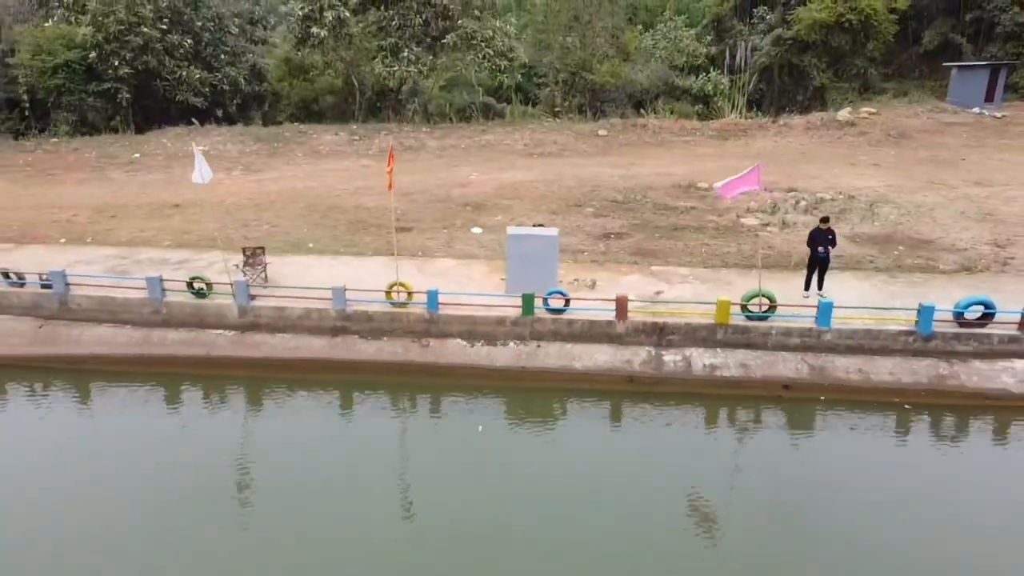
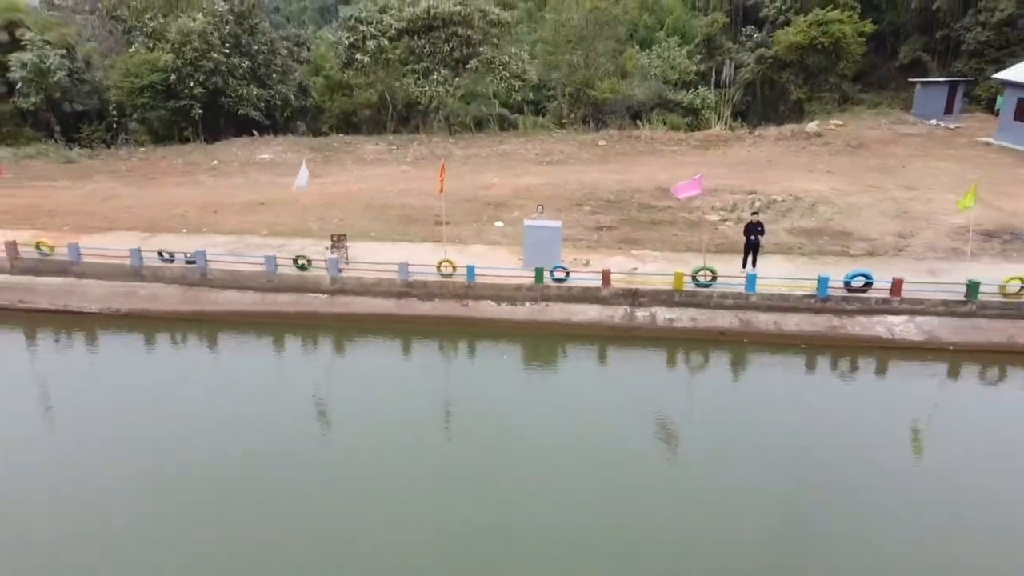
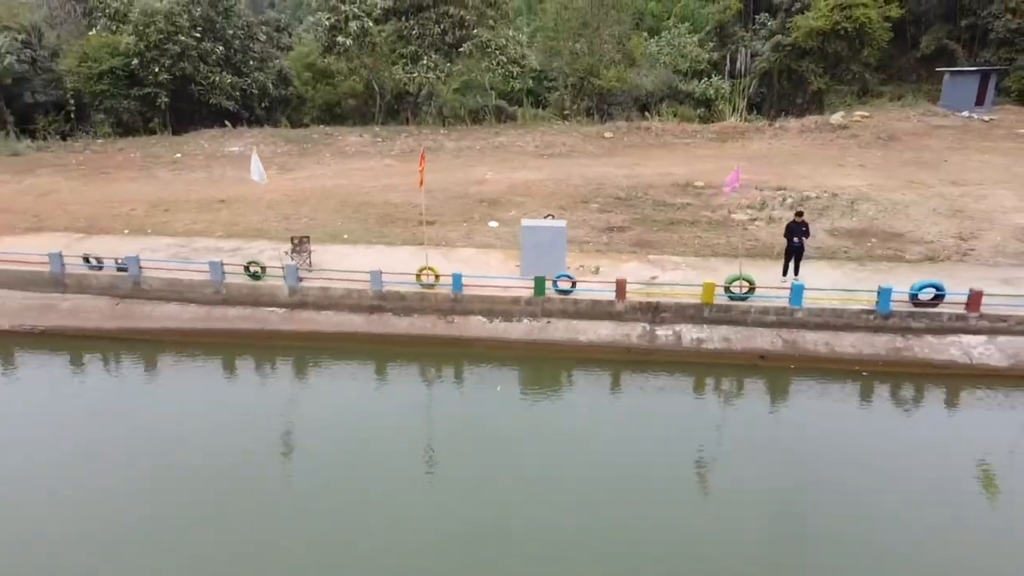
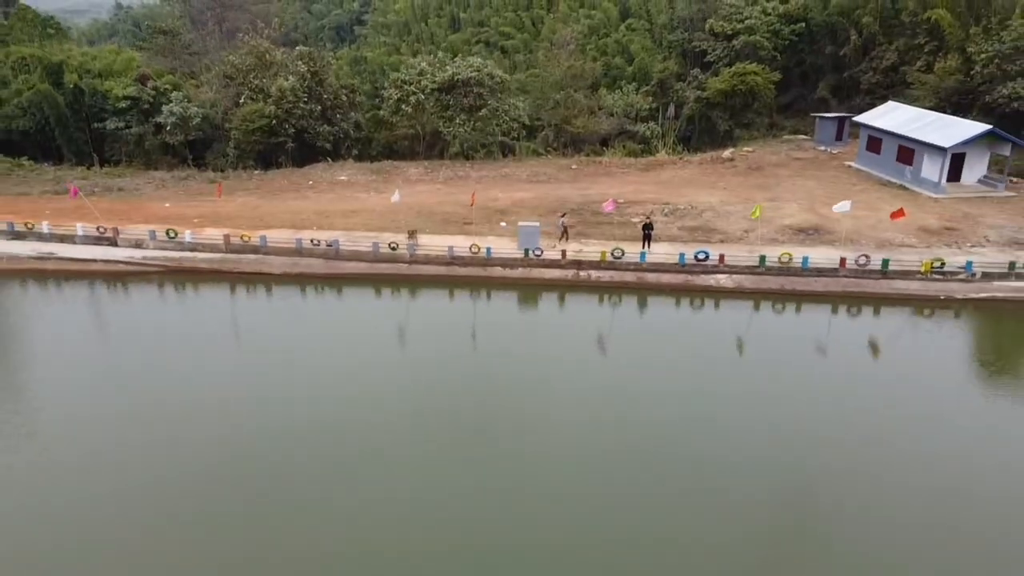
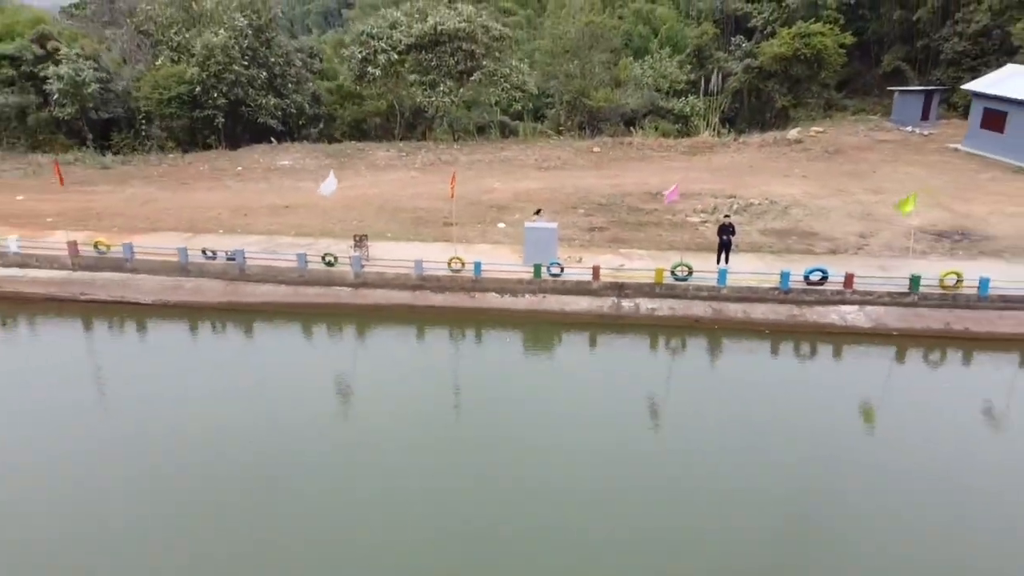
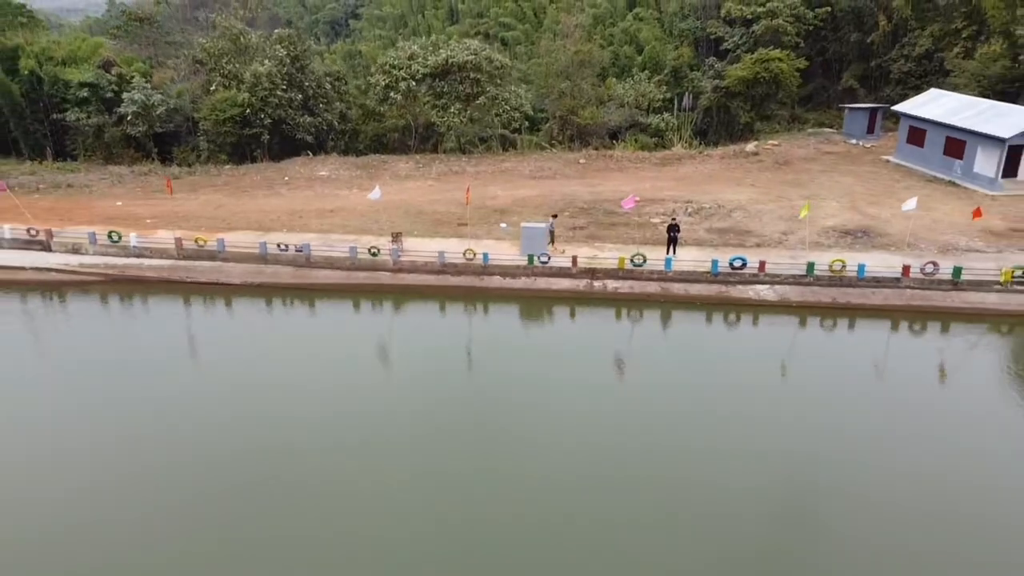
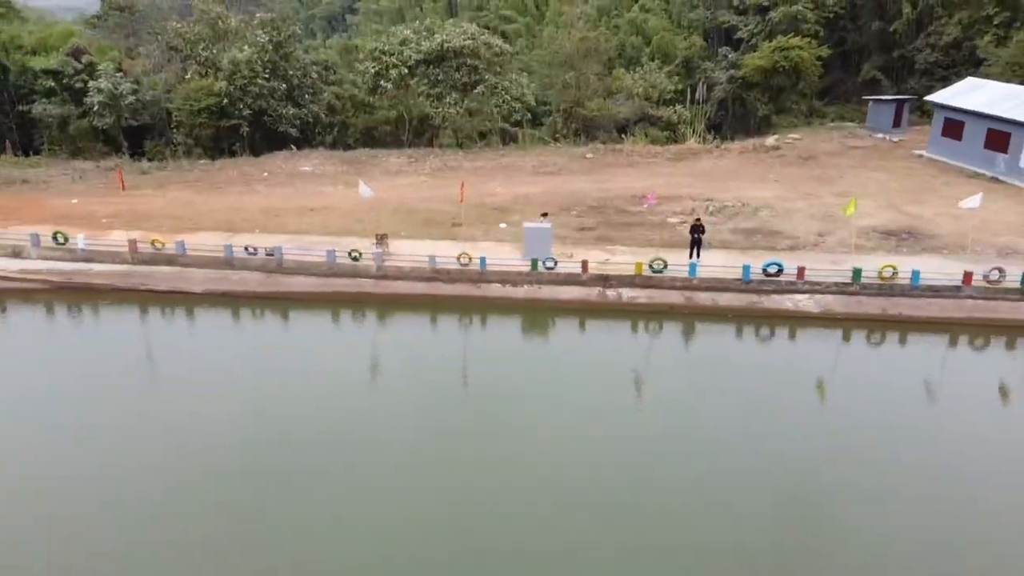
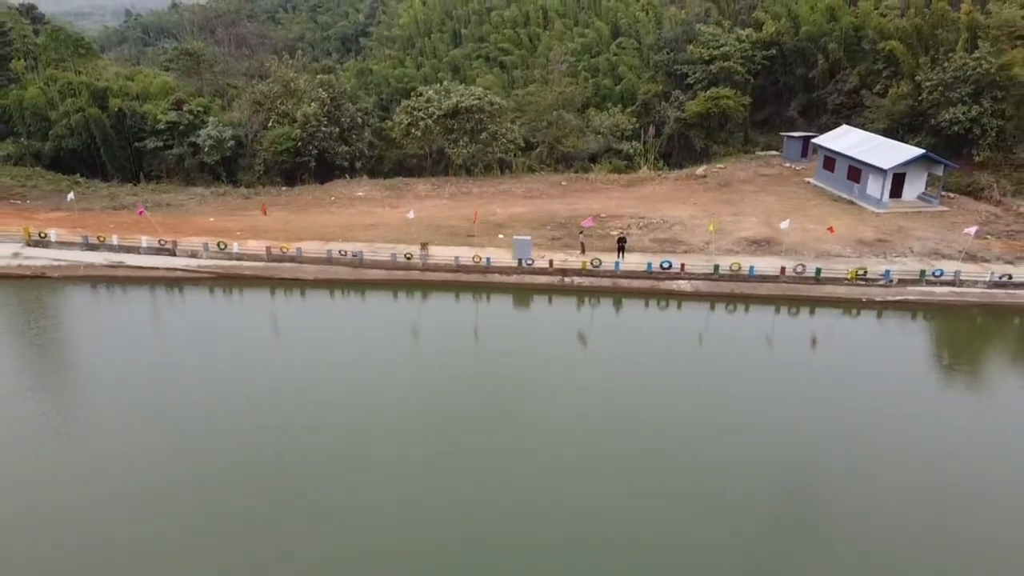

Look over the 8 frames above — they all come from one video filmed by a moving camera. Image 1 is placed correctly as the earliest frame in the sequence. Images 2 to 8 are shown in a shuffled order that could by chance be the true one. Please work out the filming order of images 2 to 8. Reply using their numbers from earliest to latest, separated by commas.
3, 2, 5, 7, 6, 4, 8
